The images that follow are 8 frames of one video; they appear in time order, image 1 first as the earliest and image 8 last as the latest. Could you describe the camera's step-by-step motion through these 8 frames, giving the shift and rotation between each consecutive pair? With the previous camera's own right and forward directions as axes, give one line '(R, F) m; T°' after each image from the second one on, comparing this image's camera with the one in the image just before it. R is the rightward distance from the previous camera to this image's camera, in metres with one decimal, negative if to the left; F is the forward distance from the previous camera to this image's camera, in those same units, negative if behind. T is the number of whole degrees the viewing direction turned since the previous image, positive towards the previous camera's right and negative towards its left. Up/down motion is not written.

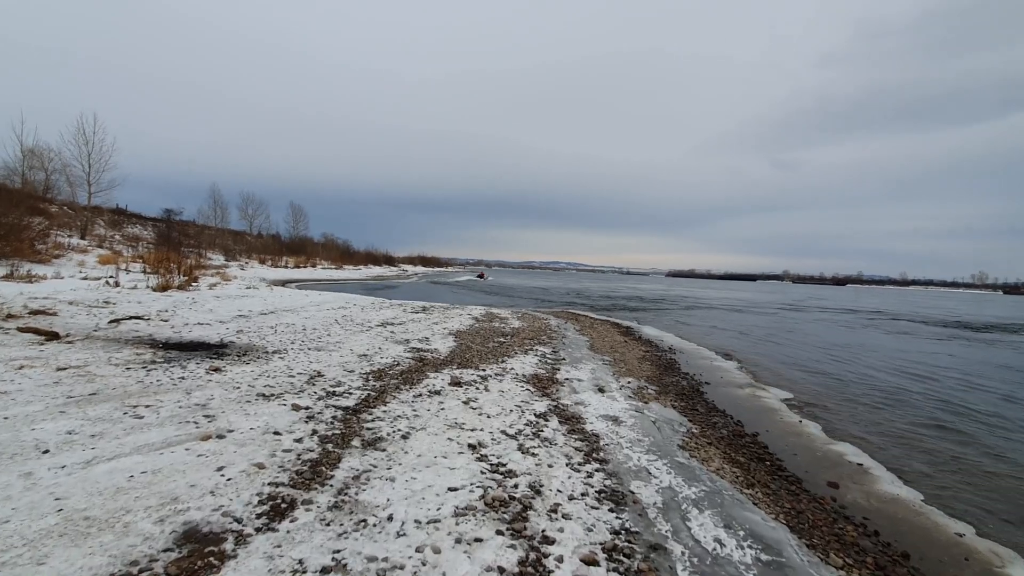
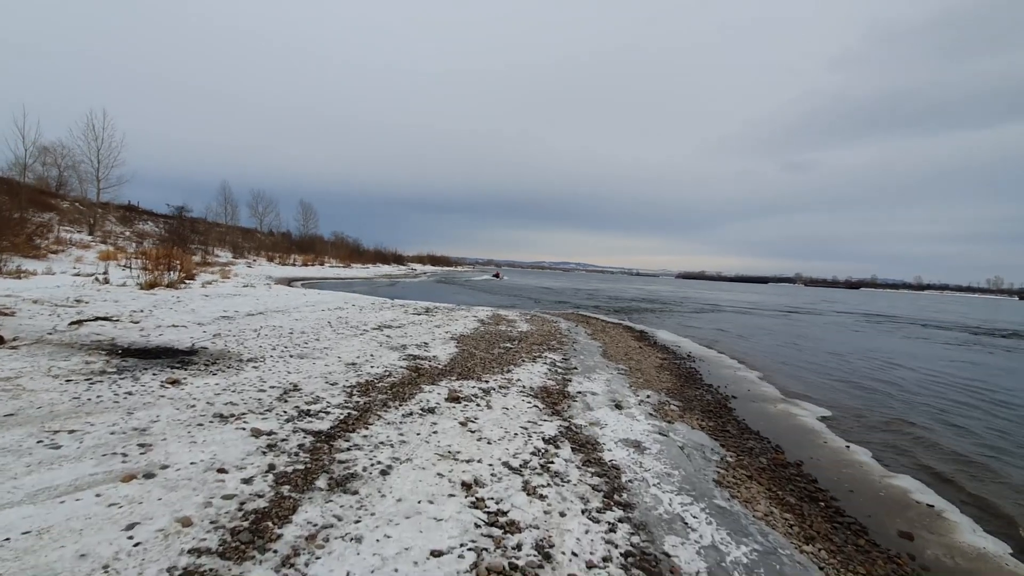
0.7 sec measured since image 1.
(0.0, +1.2) m; -1°
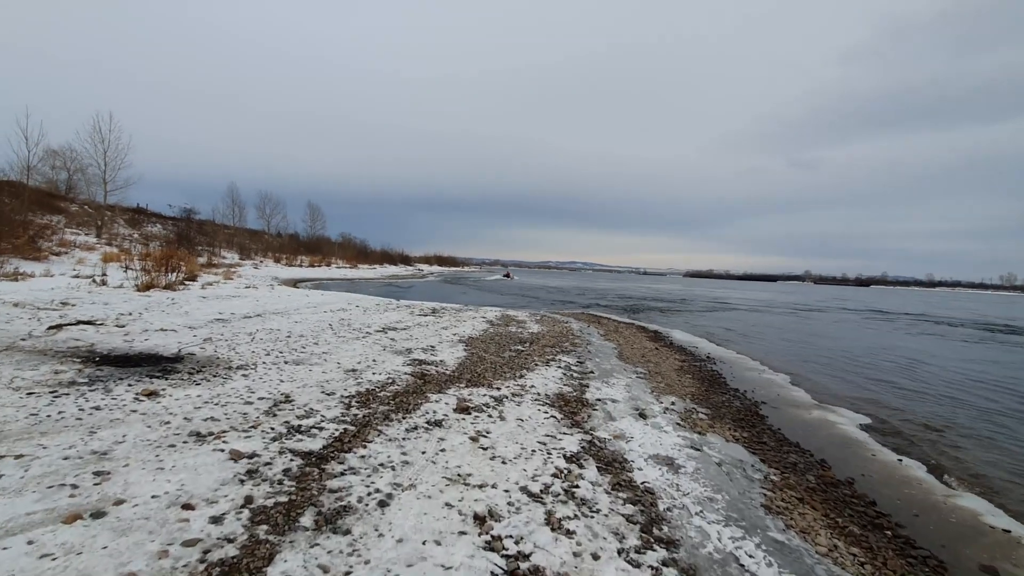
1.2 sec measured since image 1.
(-0.1, +0.8) m; -1°
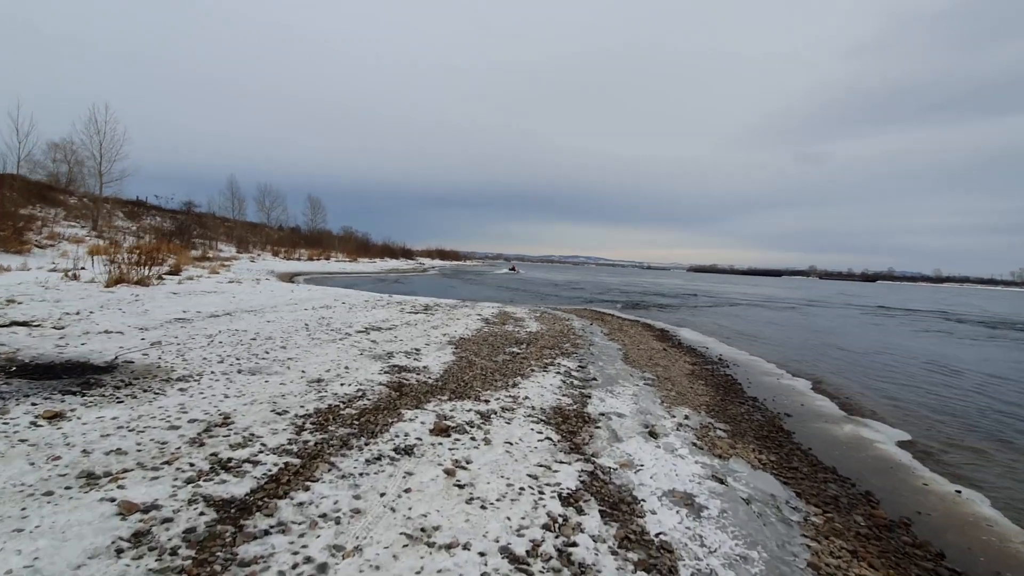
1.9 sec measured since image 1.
(+0.2, +1.2) m; 0°
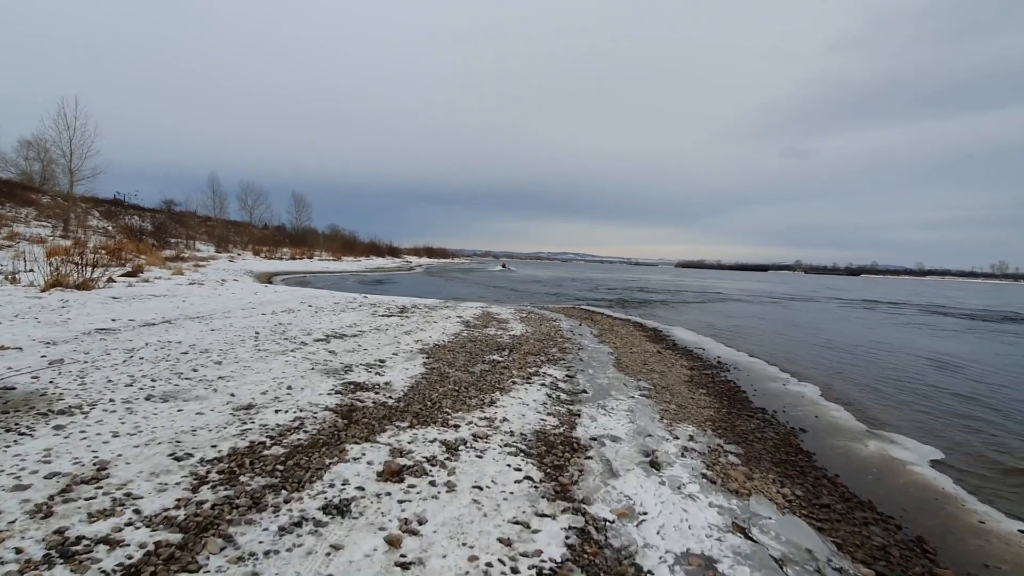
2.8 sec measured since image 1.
(+0.2, +1.3) m; +1°
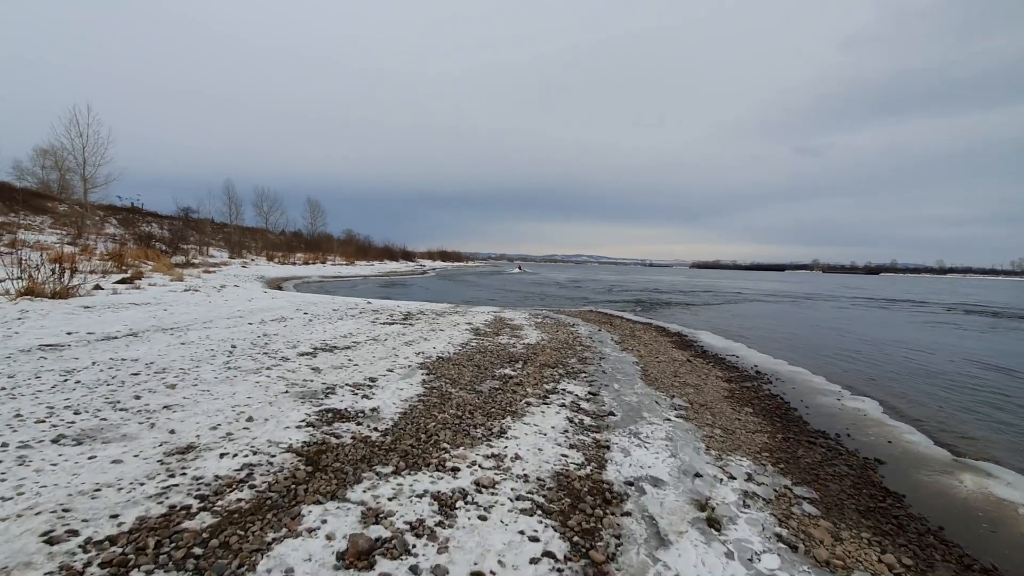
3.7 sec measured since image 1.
(0.0, +1.4) m; -2°
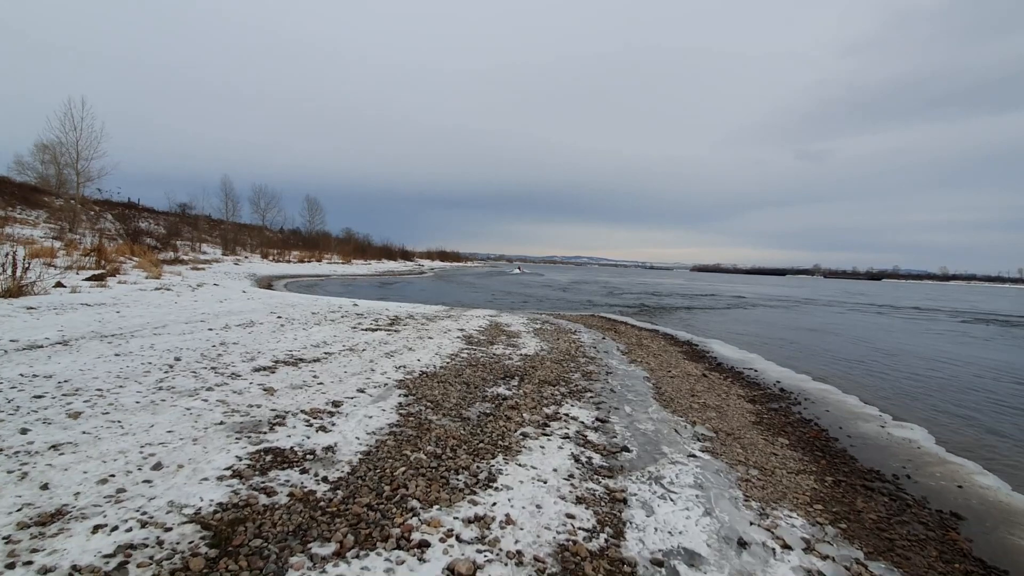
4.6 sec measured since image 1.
(+0.1, +1.3) m; 0°
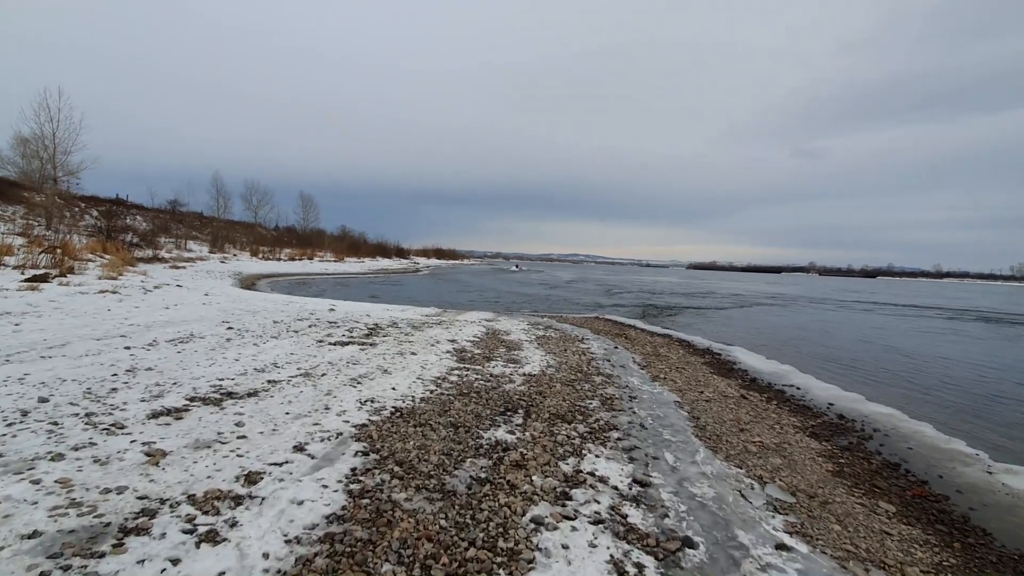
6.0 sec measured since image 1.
(-0.1, +2.1) m; 0°
